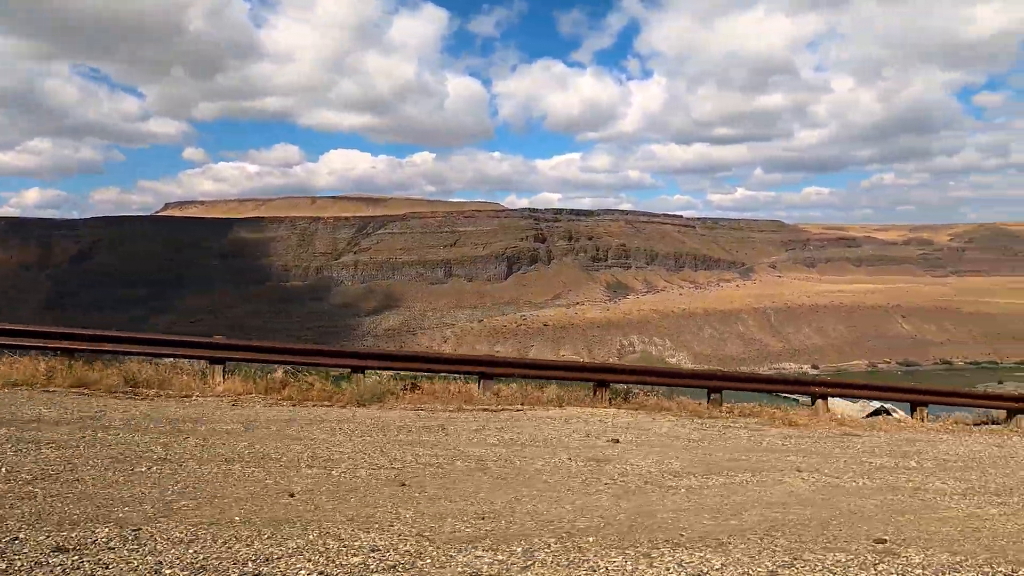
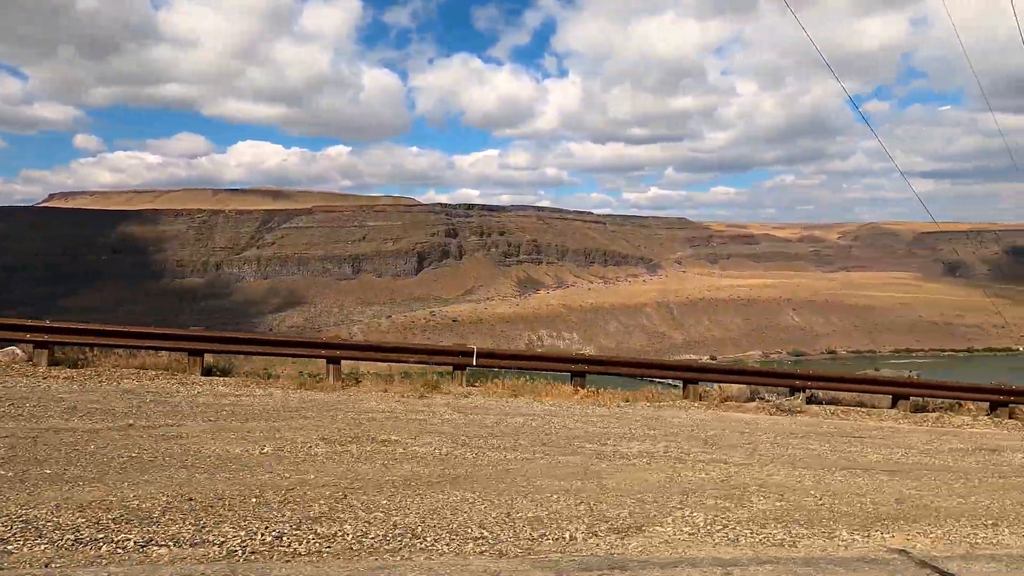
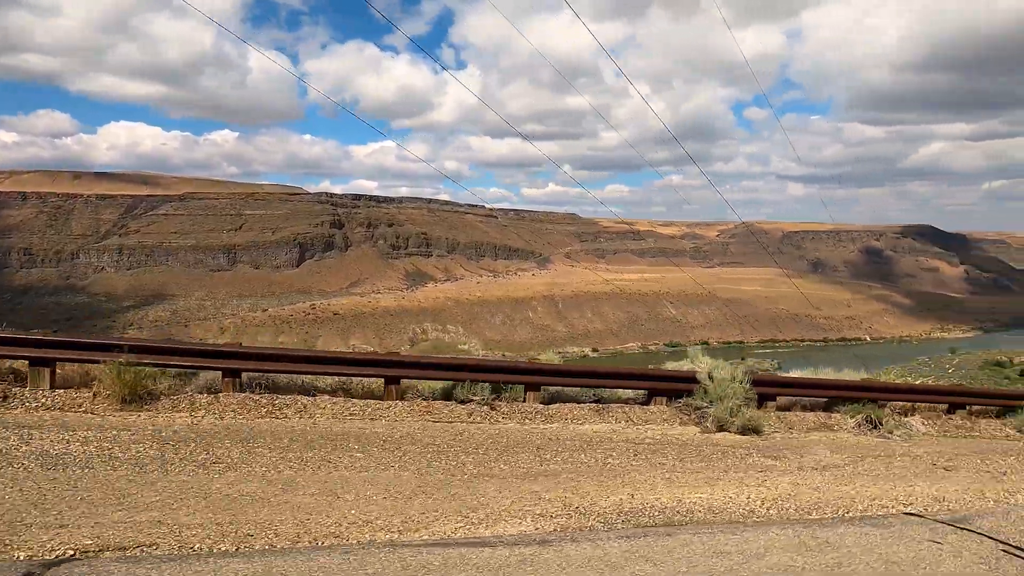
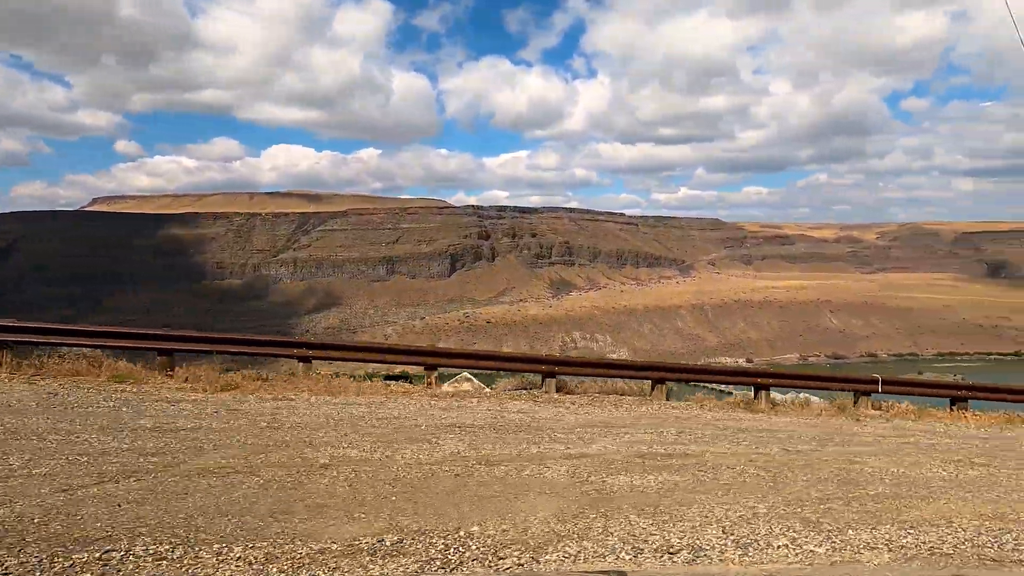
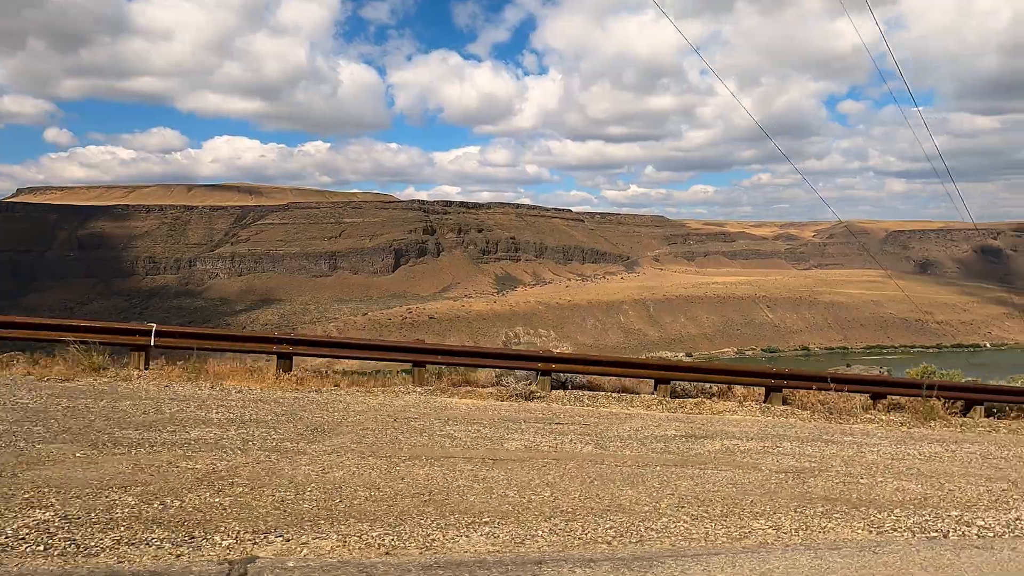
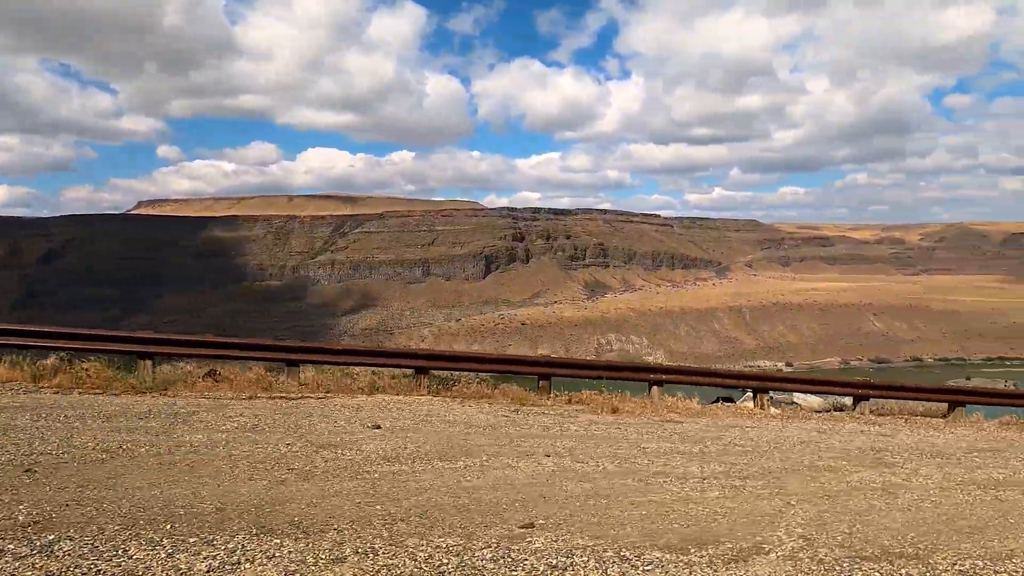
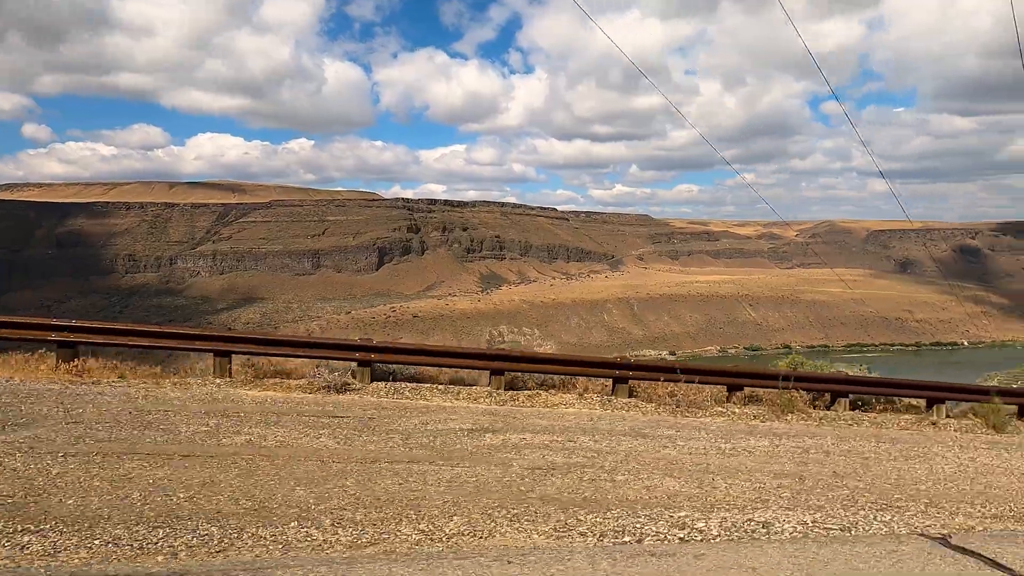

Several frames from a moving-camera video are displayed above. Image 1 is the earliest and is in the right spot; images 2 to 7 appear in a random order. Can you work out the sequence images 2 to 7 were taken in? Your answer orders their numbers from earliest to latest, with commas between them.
6, 4, 2, 5, 7, 3
